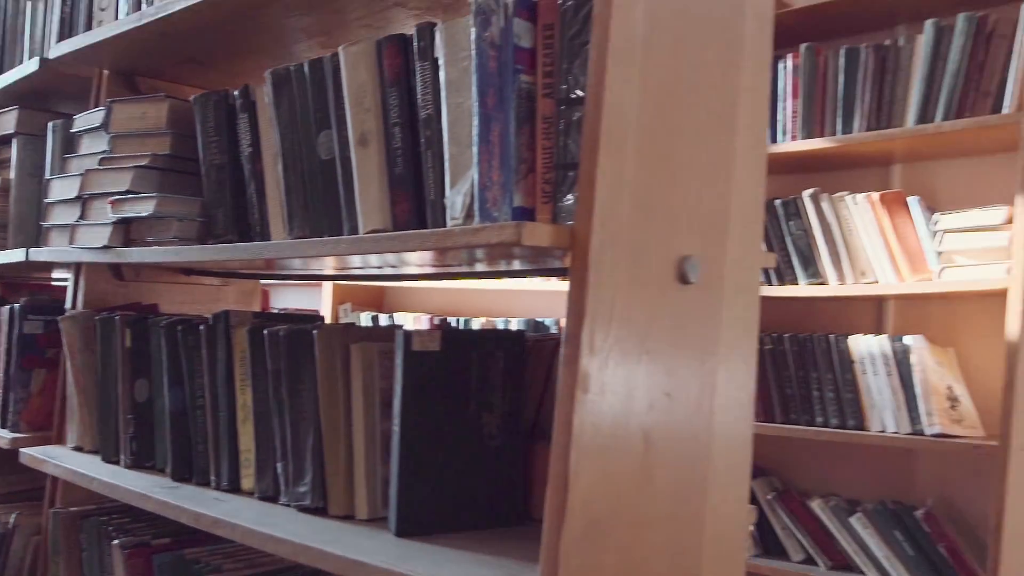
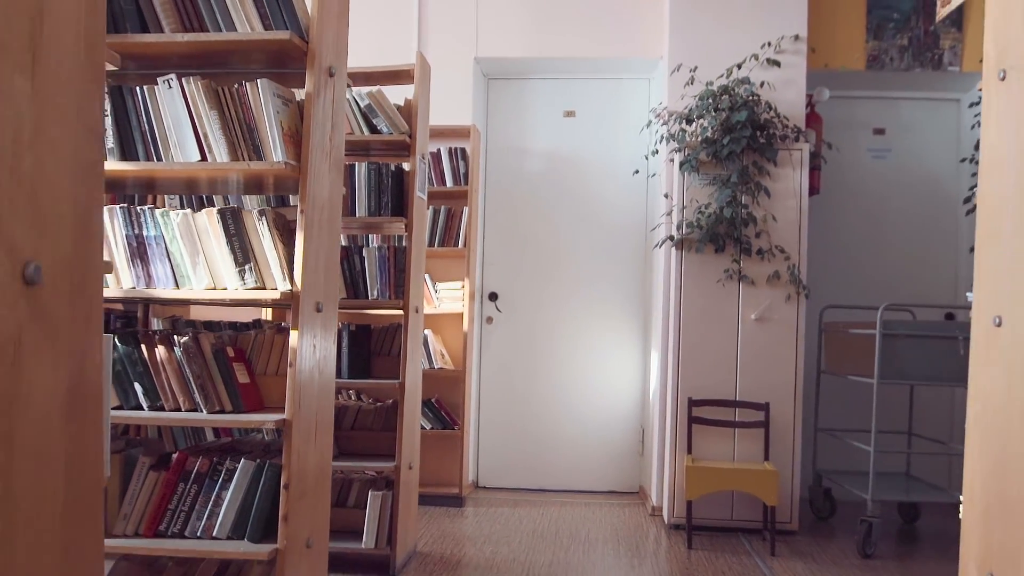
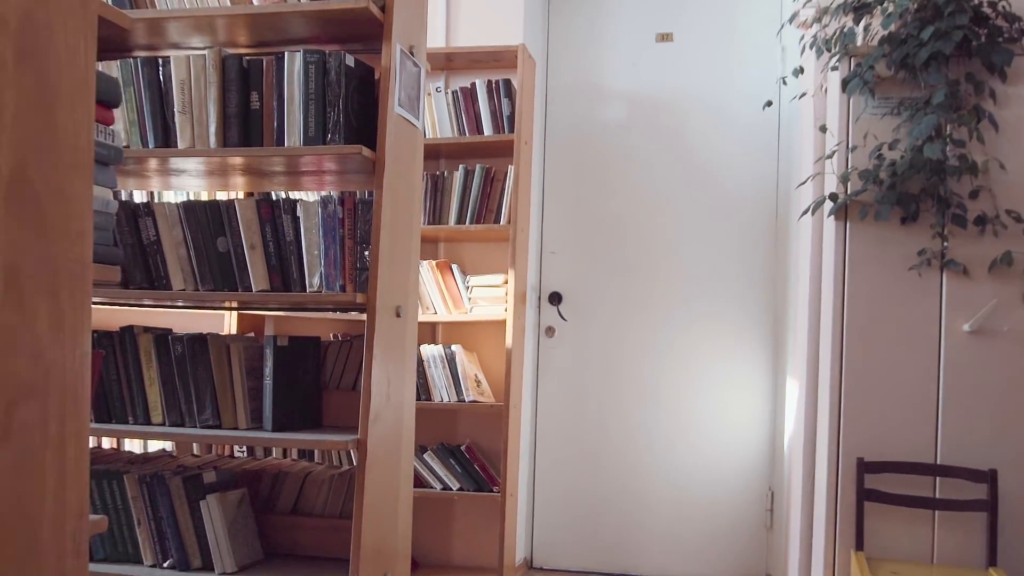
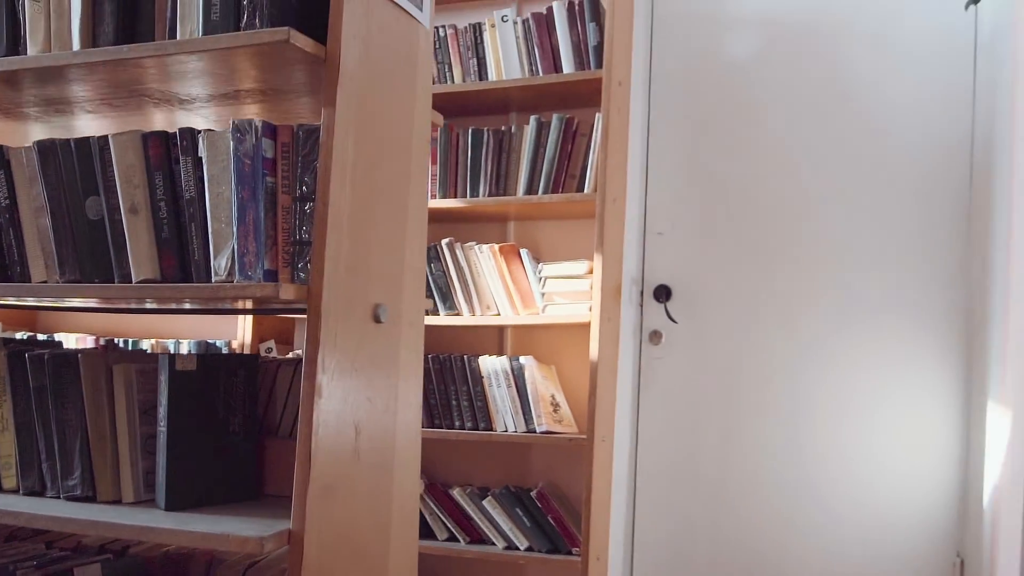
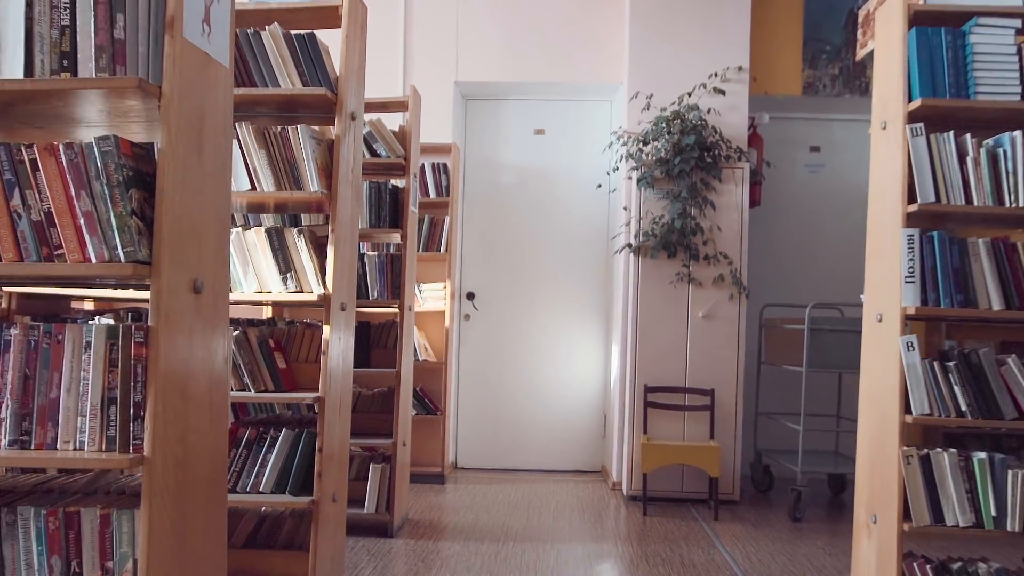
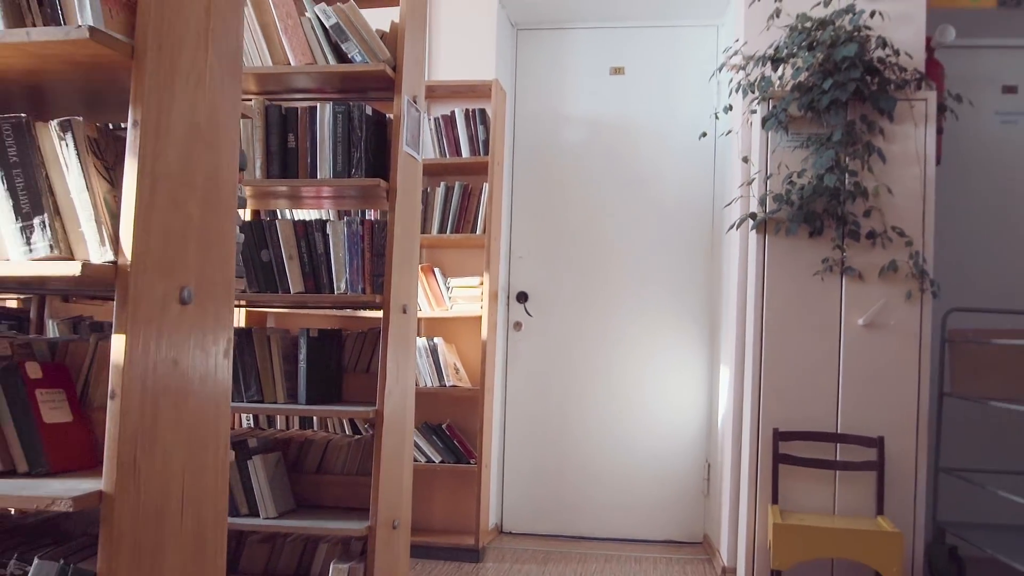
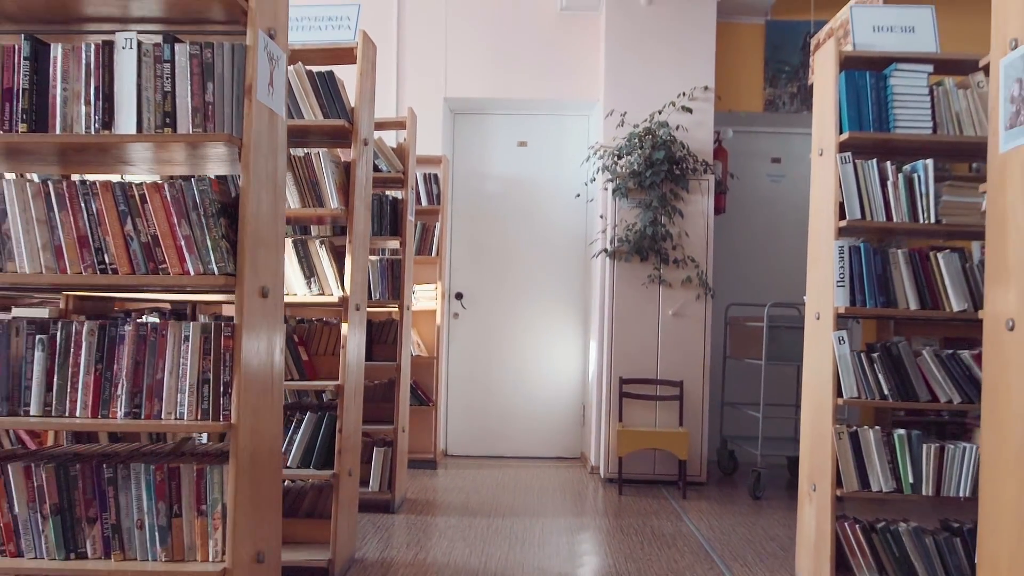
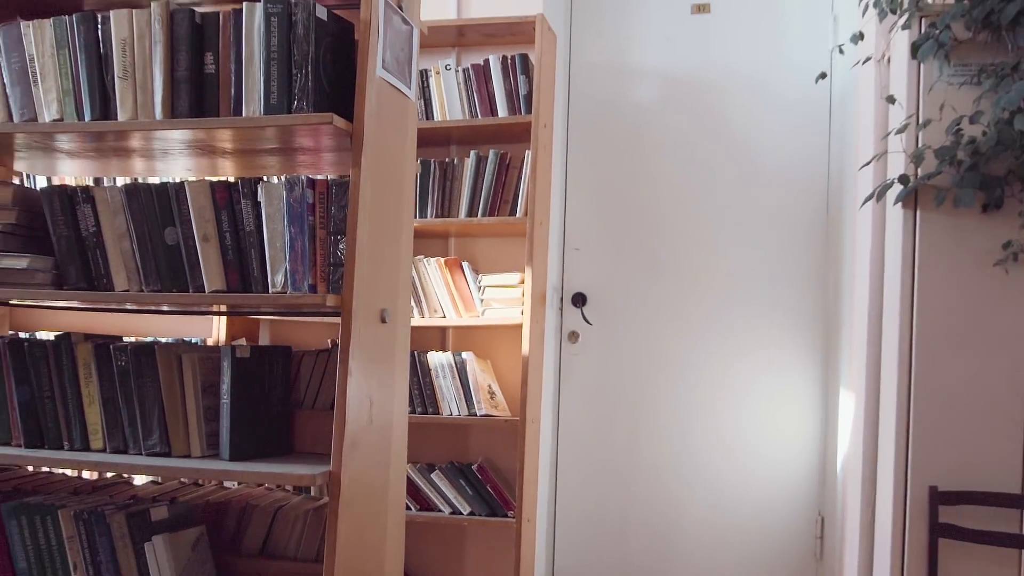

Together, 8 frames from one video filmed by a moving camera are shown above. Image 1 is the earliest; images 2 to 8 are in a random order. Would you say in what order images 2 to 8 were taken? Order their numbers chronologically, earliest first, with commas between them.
4, 8, 3, 6, 2, 5, 7
